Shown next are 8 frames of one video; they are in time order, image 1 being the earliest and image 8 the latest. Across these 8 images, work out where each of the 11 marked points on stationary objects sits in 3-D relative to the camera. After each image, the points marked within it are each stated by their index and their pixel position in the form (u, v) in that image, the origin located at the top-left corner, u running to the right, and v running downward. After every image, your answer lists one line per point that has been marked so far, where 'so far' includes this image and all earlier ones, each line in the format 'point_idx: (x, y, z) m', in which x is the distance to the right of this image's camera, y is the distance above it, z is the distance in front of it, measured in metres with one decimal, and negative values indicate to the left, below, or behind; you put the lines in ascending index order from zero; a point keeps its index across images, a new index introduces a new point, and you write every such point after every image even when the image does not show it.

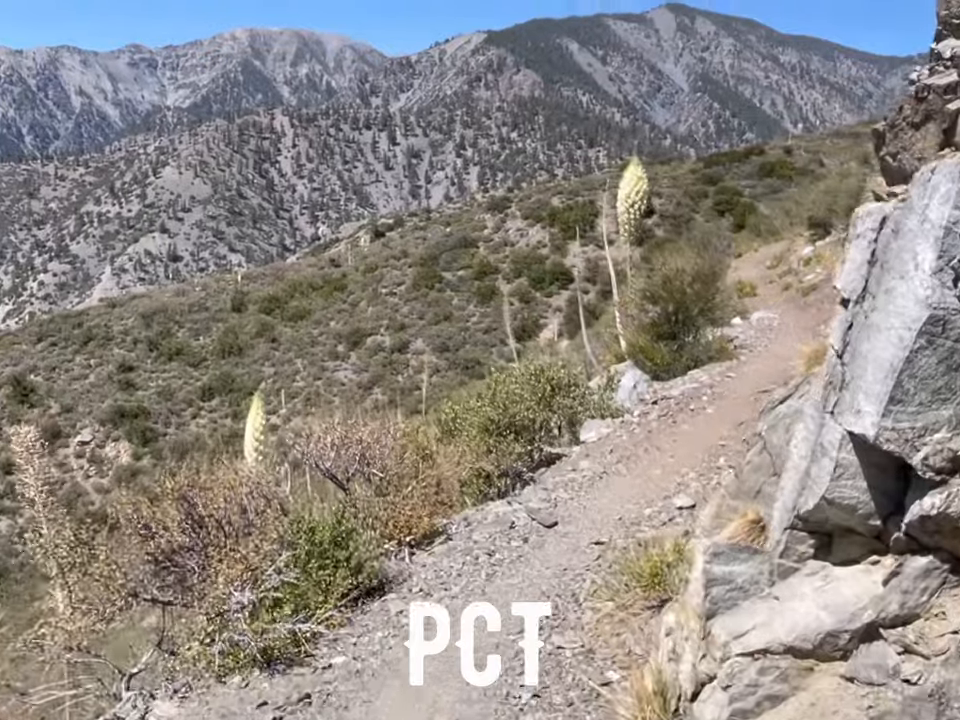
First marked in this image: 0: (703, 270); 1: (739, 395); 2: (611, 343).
0: (+3.6, +1.4, +14.9) m
1: (+2.9, -0.4, +10.5) m
2: (+2.6, +0.4, +18.7) m
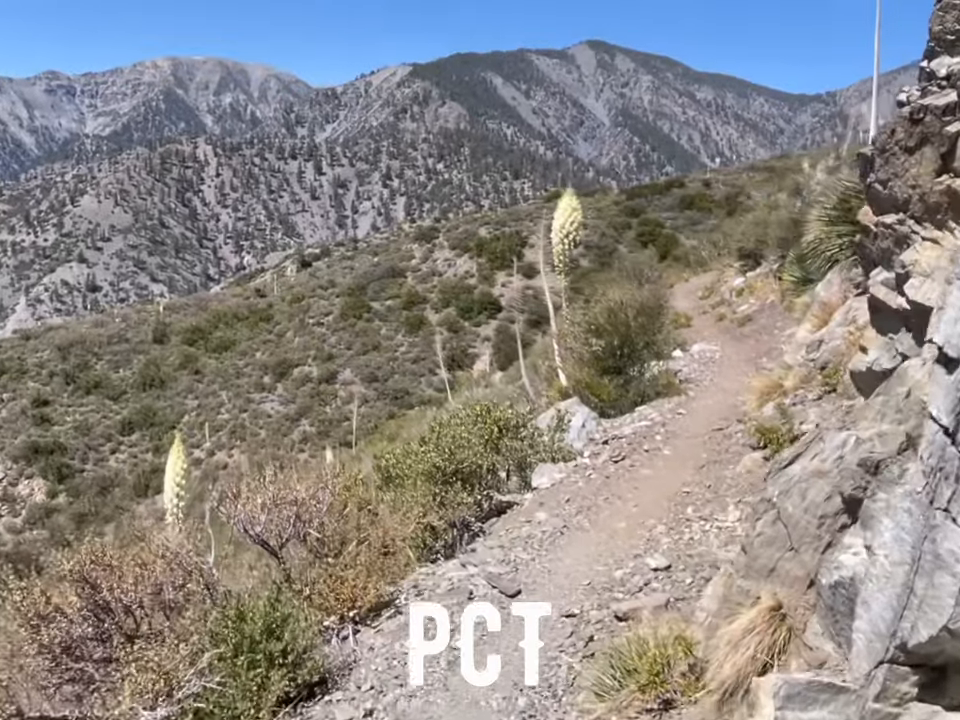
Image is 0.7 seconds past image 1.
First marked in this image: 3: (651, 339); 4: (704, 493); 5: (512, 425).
0: (+2.6, +0.9, +14.5) m
1: (+2.3, -0.8, +10.0) m
2: (+1.4, -0.3, +18.2) m
3: (+2.5, +0.3, +13.8) m
4: (+1.7, -1.0, +7.3) m
5: (+0.3, -0.7, +9.4) m
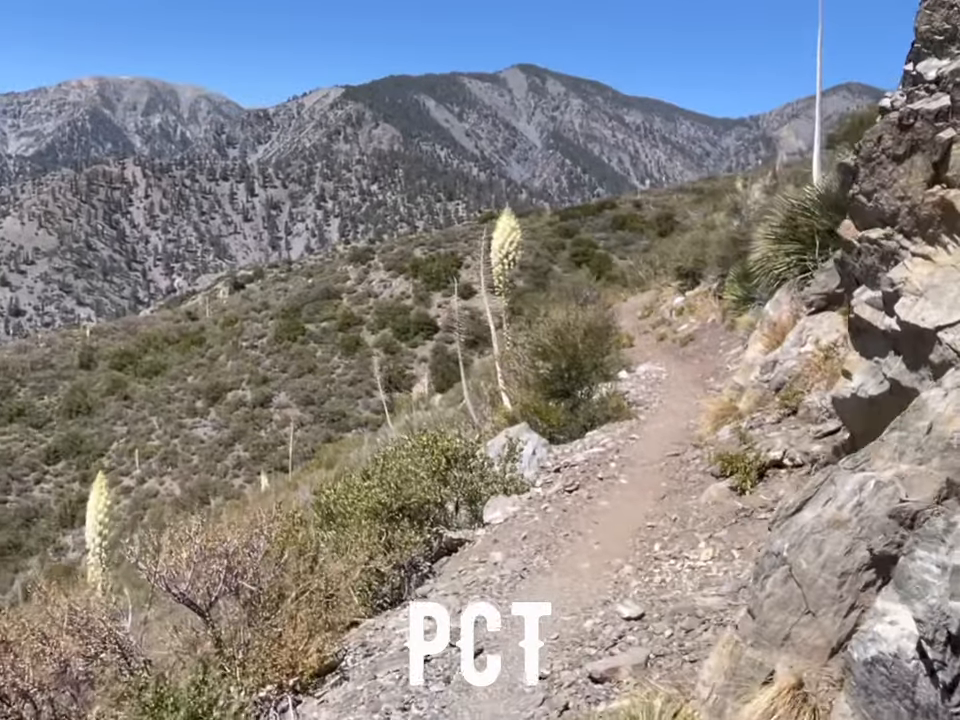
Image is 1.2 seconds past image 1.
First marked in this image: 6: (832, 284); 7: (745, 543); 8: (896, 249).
0: (+1.7, +0.6, +14.1) m
1: (+1.7, -1.1, +9.6) m
2: (+0.3, -0.7, +17.7) m
3: (+1.7, 0.0, +13.4) m
4: (+1.4, -1.2, +6.8) m
5: (-0.2, -0.9, +8.8) m
6: (+4.0, +0.9, +10.4) m
7: (+1.7, -1.2, +5.9) m
8: (+2.1, +0.5, +4.6) m
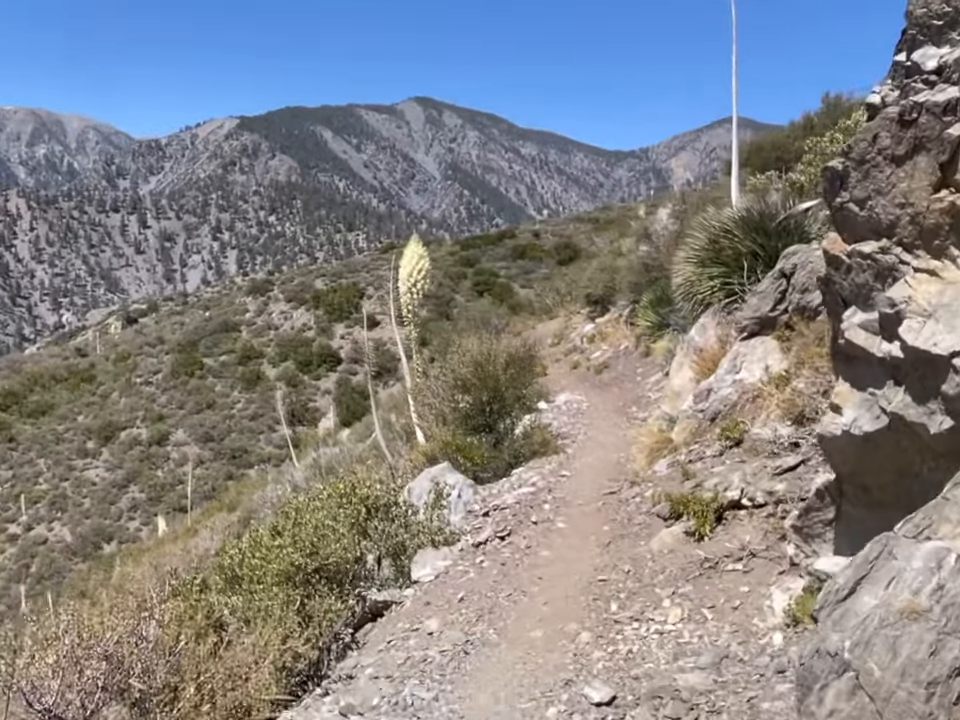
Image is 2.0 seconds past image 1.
0: (+0.4, +0.1, +13.5) m
1: (+1.0, -1.4, +8.9) m
2: (-1.3, -1.3, +16.8) m
3: (+0.6, -0.4, +12.7) m
4: (+0.9, -1.4, +6.1) m
5: (-0.8, -1.2, +8.0) m
6: (+3.1, +0.6, +10.0) m
7: (+1.3, -1.4, +5.2) m
8: (+1.8, +0.4, +4.0) m
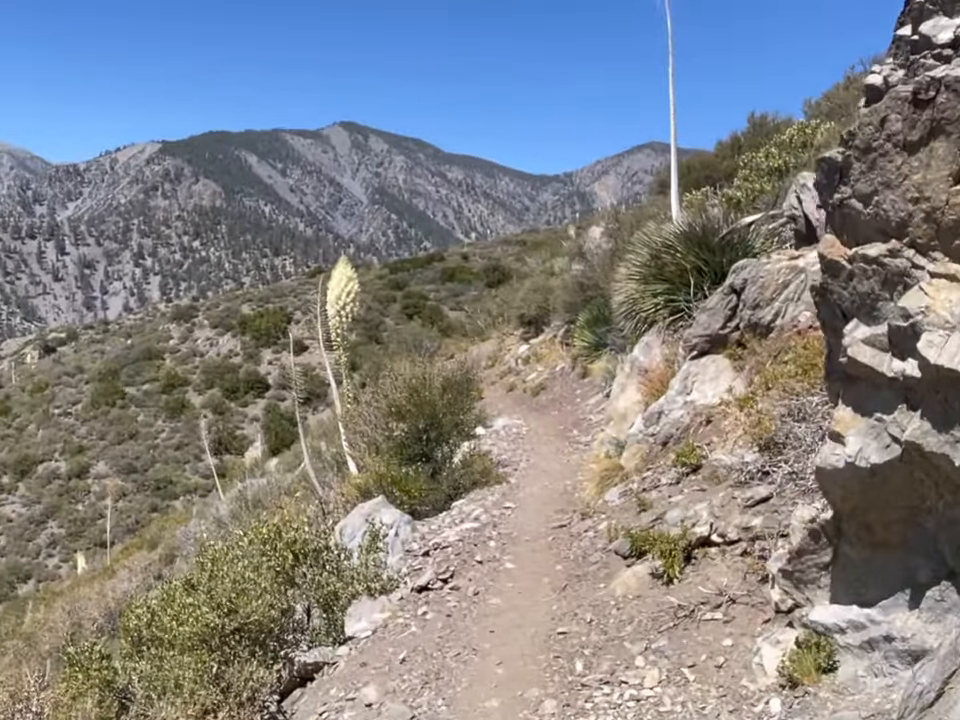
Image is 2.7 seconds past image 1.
0: (-0.4, -0.2, +12.7) m
1: (+0.5, -1.6, +8.2) m
2: (-2.4, -1.8, +15.9) m
3: (-0.3, -0.8, +12.0) m
4: (+0.6, -1.6, +5.4) m
5: (-1.3, -1.5, +7.1) m
6: (+2.4, +0.4, +9.5) m
7: (+1.1, -1.5, +4.6) m
8: (+1.6, +0.3, +3.5) m
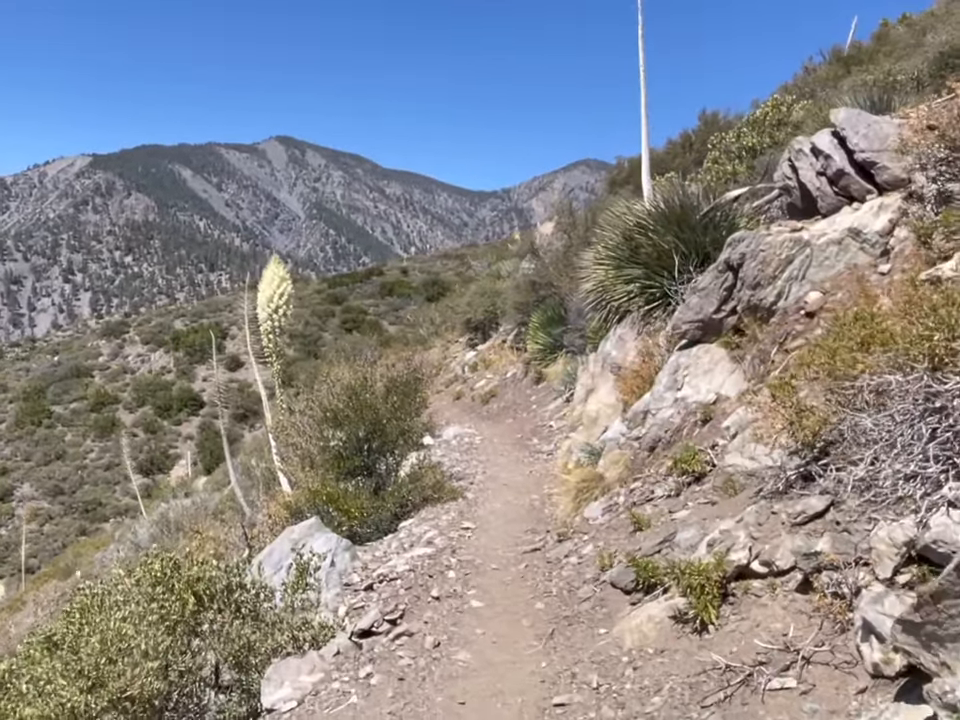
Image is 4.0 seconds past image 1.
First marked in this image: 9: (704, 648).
0: (-1.1, -0.2, +11.2) m
1: (+0.2, -1.5, +6.7) m
2: (-3.2, -1.8, +14.1) m
3: (-0.8, -0.7, +10.4) m
4: (+0.5, -1.4, +3.9) m
5: (-1.5, -1.4, +5.5) m
6: (+2.0, +0.5, +8.2) m
7: (+1.0, -1.3, +3.1) m
8: (+1.6, +0.5, +2.0) m
9: (+1.0, -1.2, +4.0) m
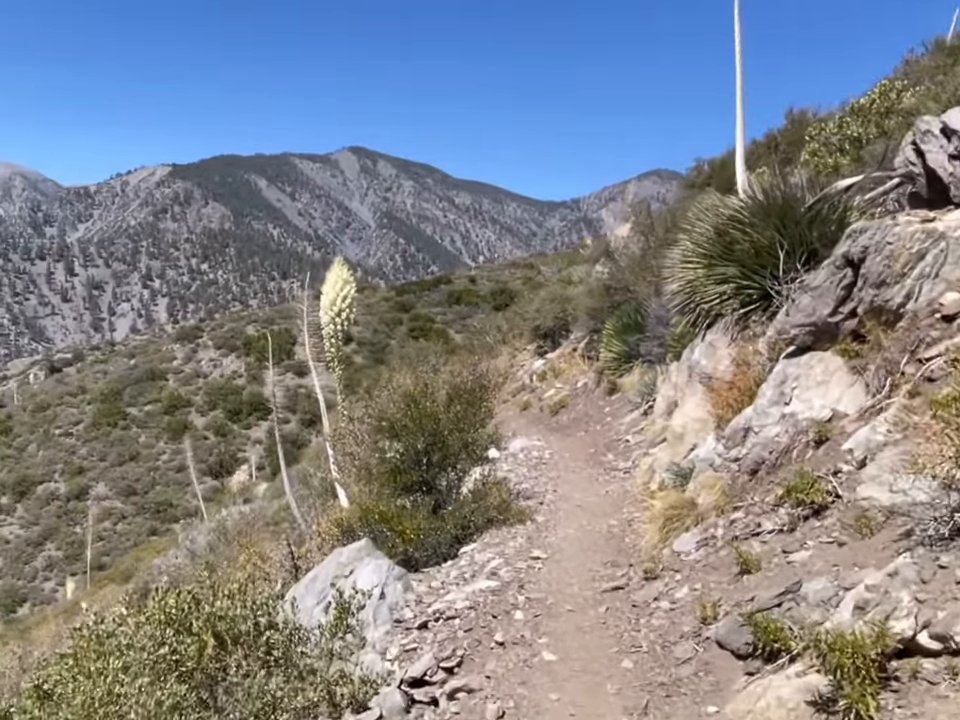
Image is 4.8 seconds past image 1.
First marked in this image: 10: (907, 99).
0: (-0.3, -0.3, +10.2) m
1: (+0.6, -1.5, +5.7) m
2: (-2.3, -1.9, +13.4) m
3: (-0.1, -0.8, +9.5) m
4: (+0.7, -1.4, +2.9) m
5: (-1.2, -1.4, +4.6) m
6: (+2.6, +0.4, +7.0) m
7: (+1.2, -1.3, +2.1) m
8: (+1.7, +0.5, +1.0) m
9: (+1.2, -1.2, +2.9) m
10: (+5.3, +3.3, +11.6) m
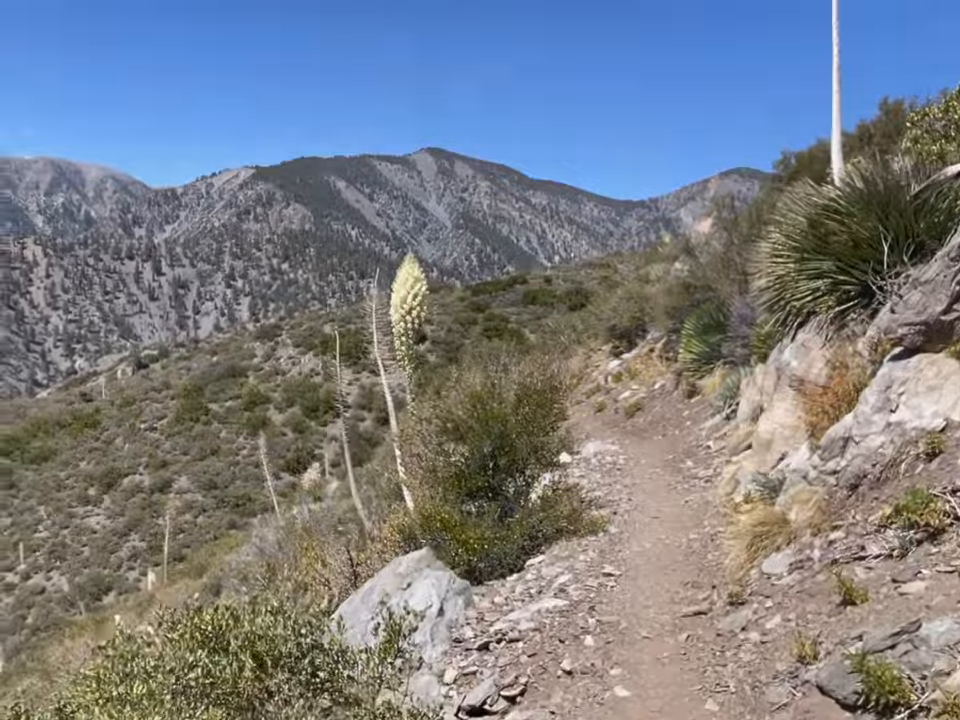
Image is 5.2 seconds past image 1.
0: (+0.5, -0.3, +9.7) m
1: (+1.0, -1.5, +5.1) m
2: (-1.3, -1.8, +13.0) m
3: (+0.6, -0.8, +9.0) m
4: (+0.9, -1.4, +2.3) m
5: (-0.9, -1.3, +4.2) m
6: (+3.1, +0.4, +6.3) m
7: (+1.3, -1.3, +1.5) m
8: (+1.7, +0.5, +0.3) m
9: (+1.4, -1.2, +2.3) m
10: (+6.2, +3.2, +10.7) m
